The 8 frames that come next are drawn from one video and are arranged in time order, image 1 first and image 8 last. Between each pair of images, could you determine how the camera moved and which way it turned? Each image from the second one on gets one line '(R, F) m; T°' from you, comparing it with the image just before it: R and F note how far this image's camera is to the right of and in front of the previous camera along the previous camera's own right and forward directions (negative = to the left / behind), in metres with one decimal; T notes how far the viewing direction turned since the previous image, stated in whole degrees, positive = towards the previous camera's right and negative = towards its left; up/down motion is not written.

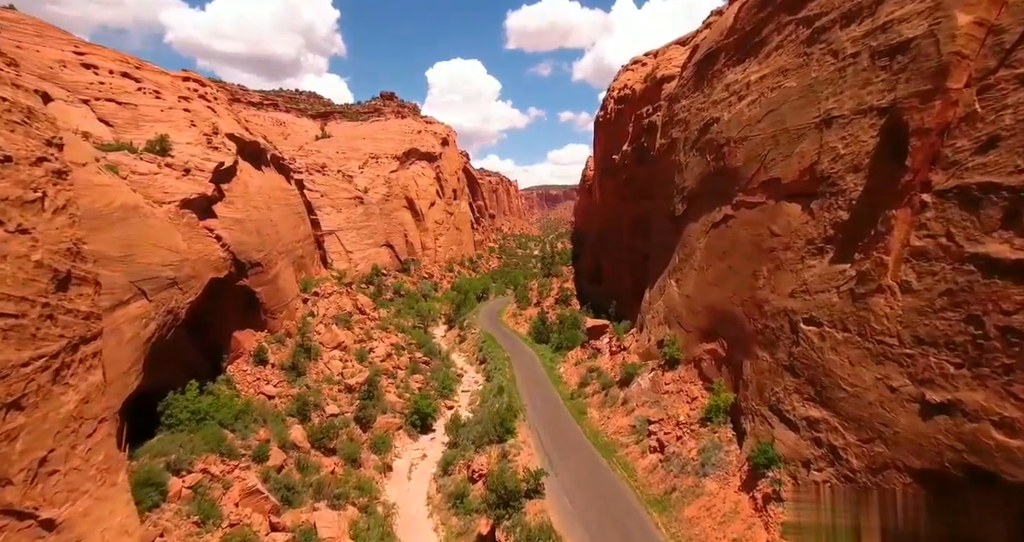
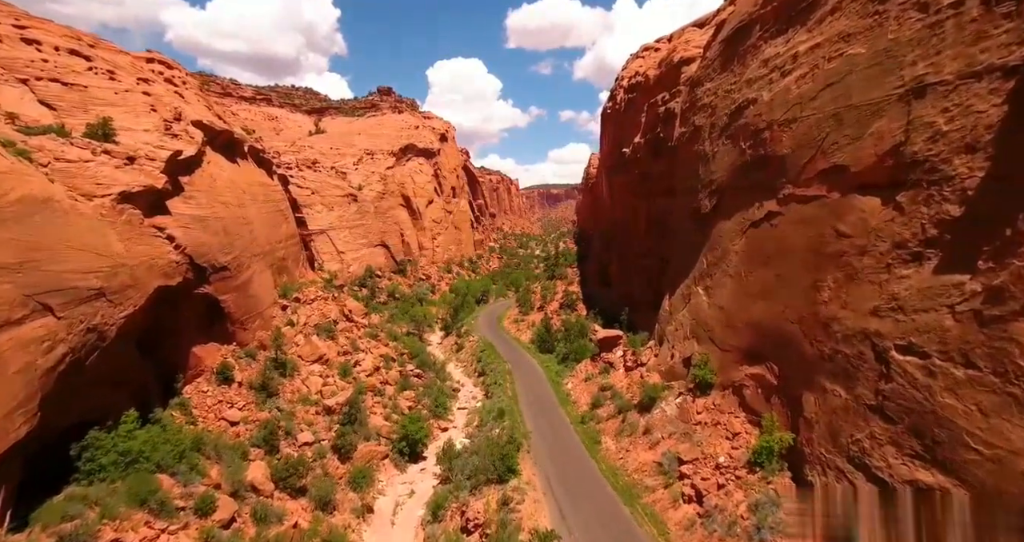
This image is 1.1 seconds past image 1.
(0.0, +2.4) m; 0°
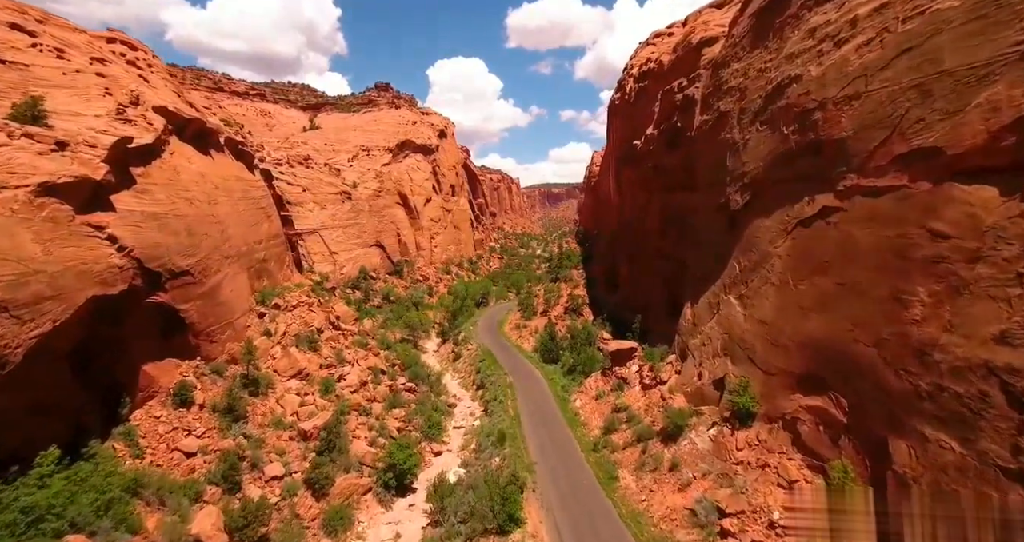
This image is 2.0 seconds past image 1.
(0.0, +2.2) m; 0°
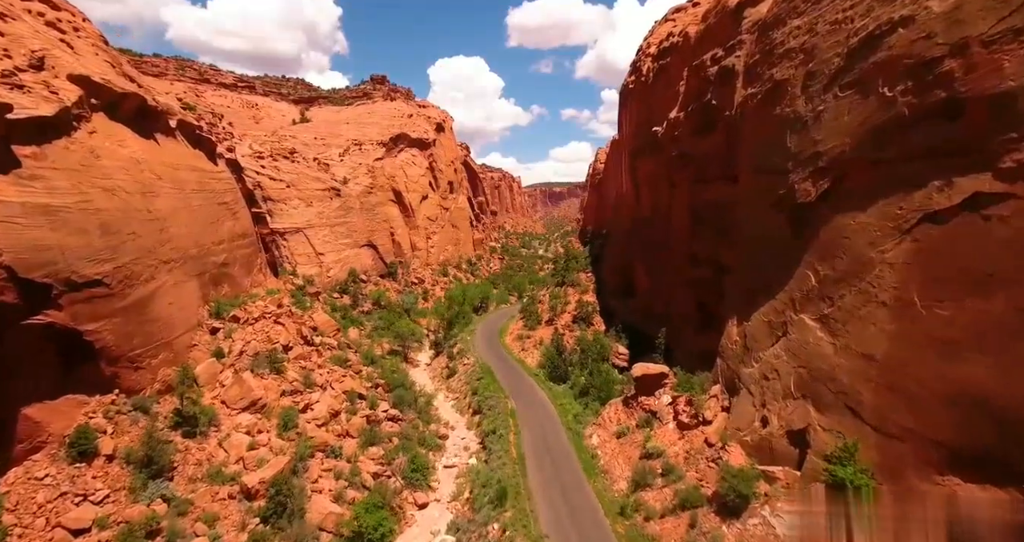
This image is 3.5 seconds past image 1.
(-0.1, +3.4) m; 0°
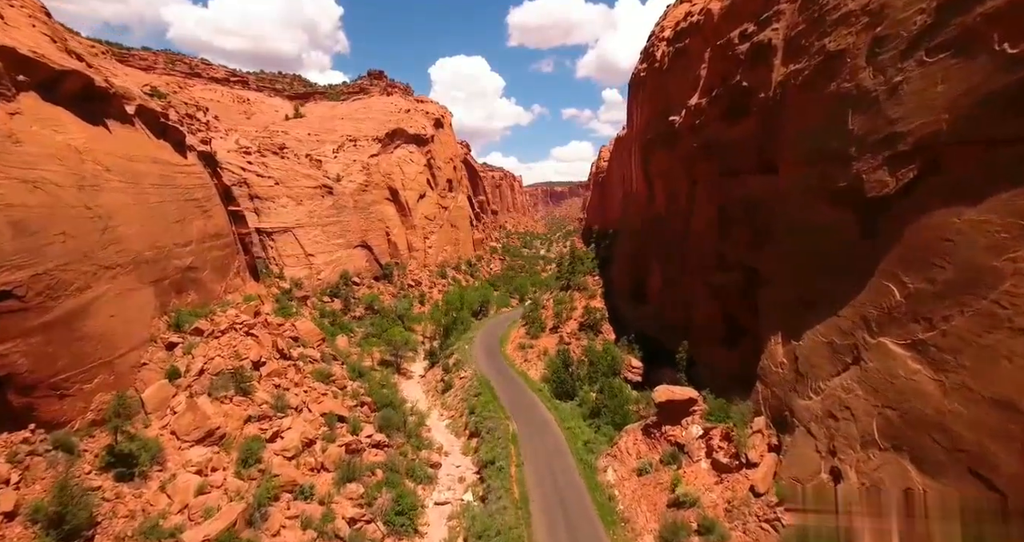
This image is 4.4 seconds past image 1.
(0.0, +2.2) m; 0°
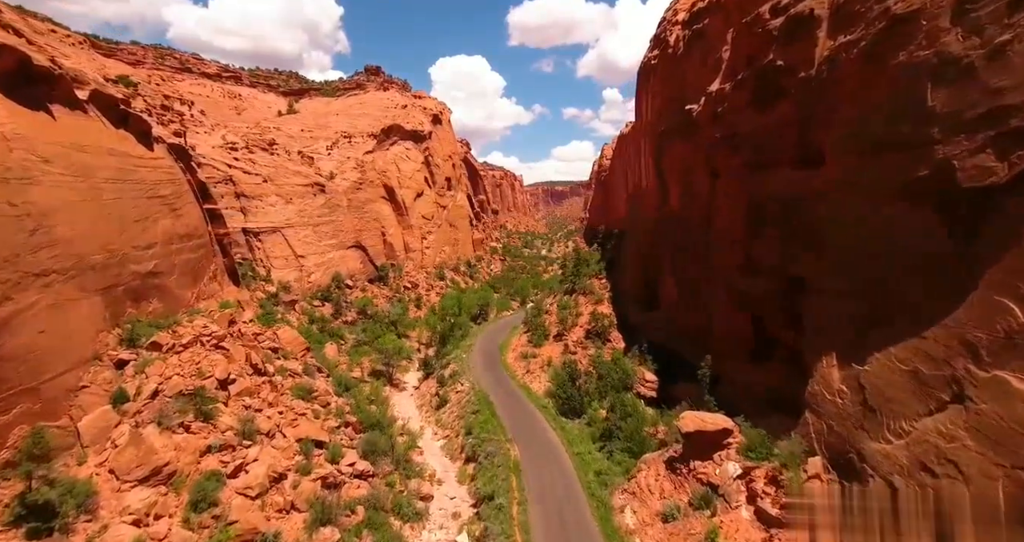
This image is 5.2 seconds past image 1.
(0.0, +2.0) m; 0°
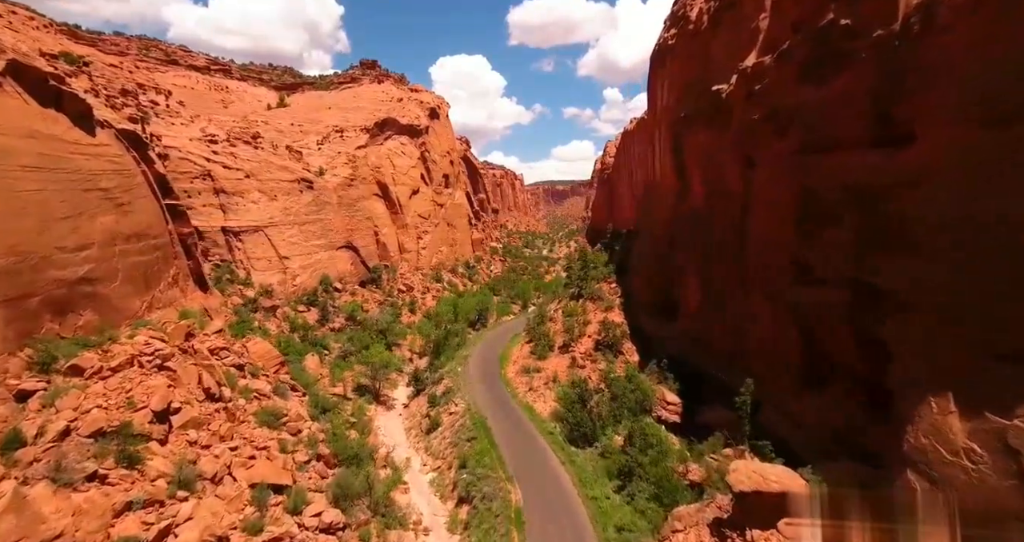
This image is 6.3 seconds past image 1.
(0.0, +2.6) m; 0°
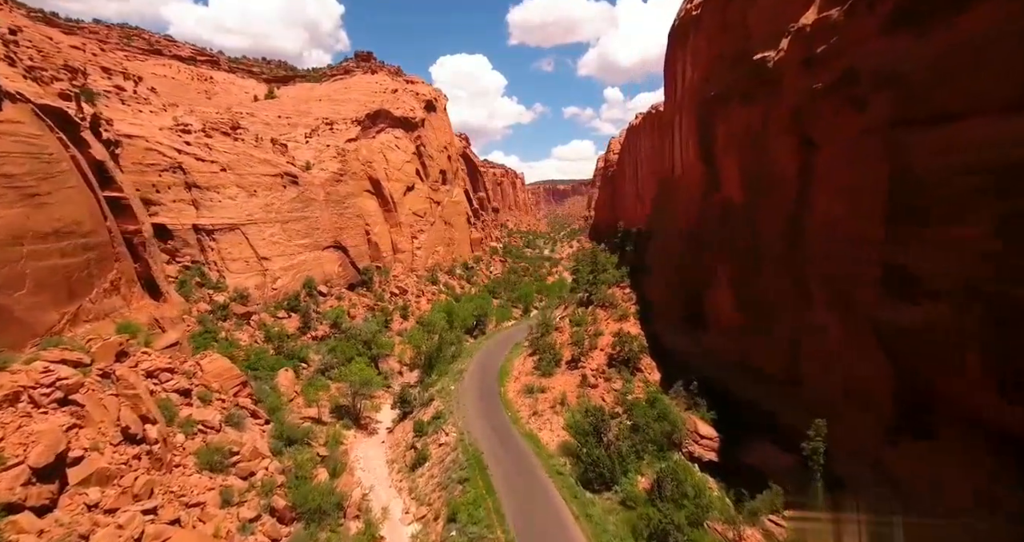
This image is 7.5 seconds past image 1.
(0.0, +2.9) m; 0°
